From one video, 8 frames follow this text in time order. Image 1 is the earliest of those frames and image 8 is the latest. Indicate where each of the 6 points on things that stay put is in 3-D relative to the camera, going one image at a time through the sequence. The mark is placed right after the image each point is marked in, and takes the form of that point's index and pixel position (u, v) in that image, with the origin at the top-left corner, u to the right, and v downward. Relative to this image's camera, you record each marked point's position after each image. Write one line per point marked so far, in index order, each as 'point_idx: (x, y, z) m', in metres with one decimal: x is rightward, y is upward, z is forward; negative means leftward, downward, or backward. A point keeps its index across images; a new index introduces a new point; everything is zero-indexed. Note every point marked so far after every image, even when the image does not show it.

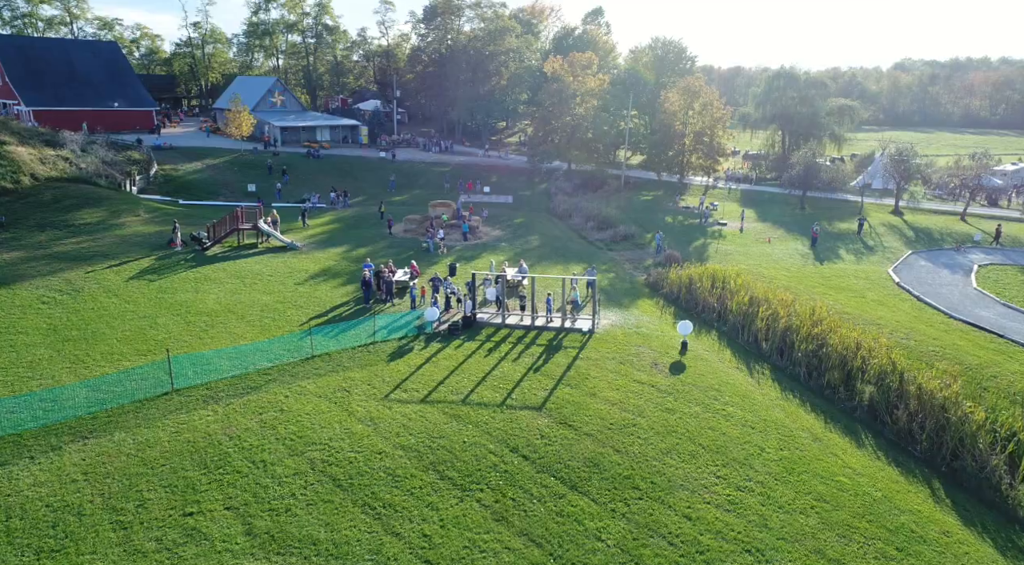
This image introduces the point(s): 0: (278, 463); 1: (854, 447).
0: (-5.5, -4.3, +15.2) m
1: (+9.1, -4.4, +17.4) m
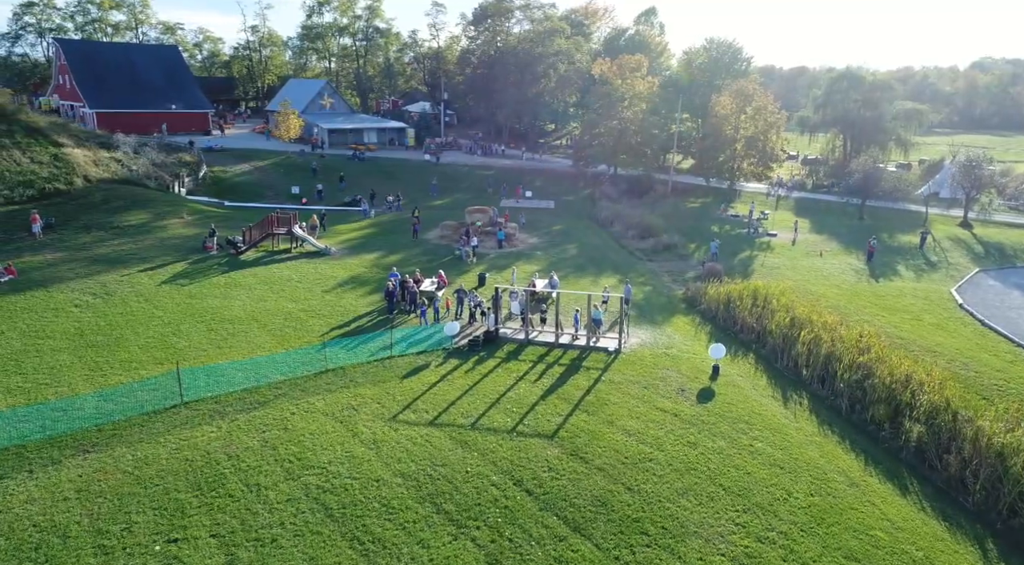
0: (-5.4, -4.7, +14.7) m
1: (+9.3, -5.2, +15.7) m
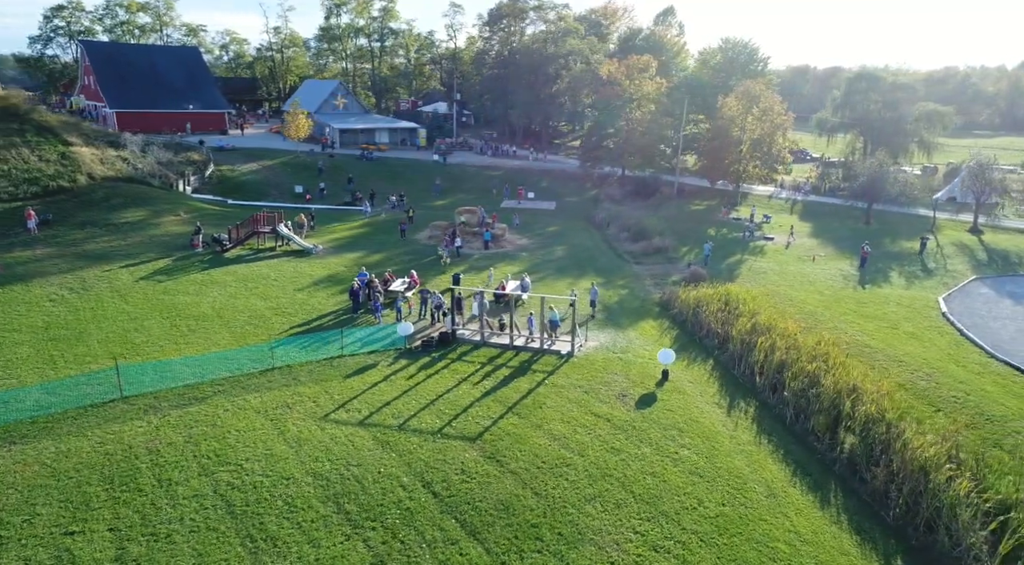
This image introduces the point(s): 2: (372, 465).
0: (-7.6, -4.7, +14.9) m
1: (+7.1, -5.3, +15.3) m
2: (-3.5, -4.5, +16.0) m
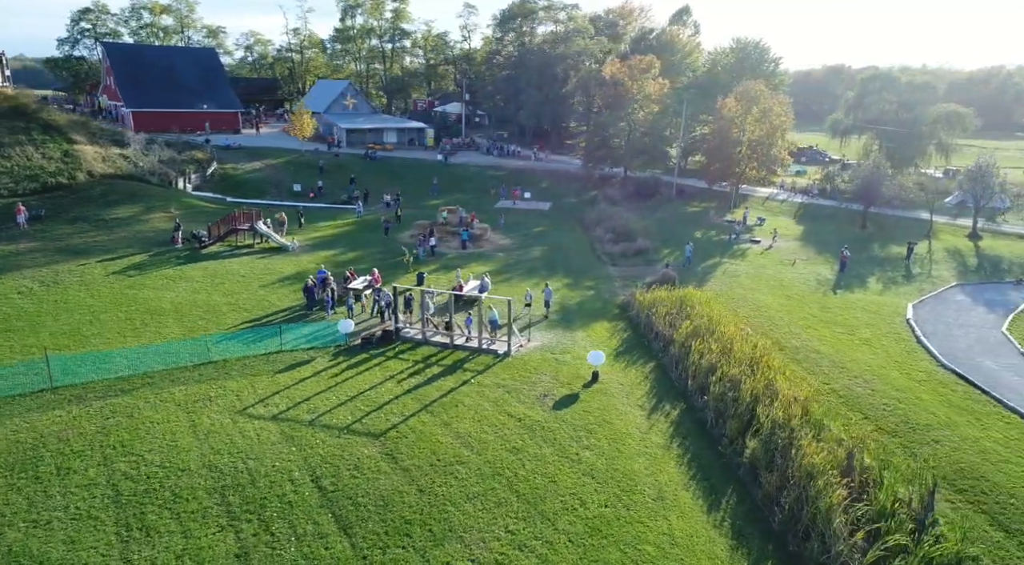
0: (-10.3, -4.5, +15.4) m
1: (+4.4, -5.4, +15.2) m
2: (-6.1, -4.5, +16.3) m
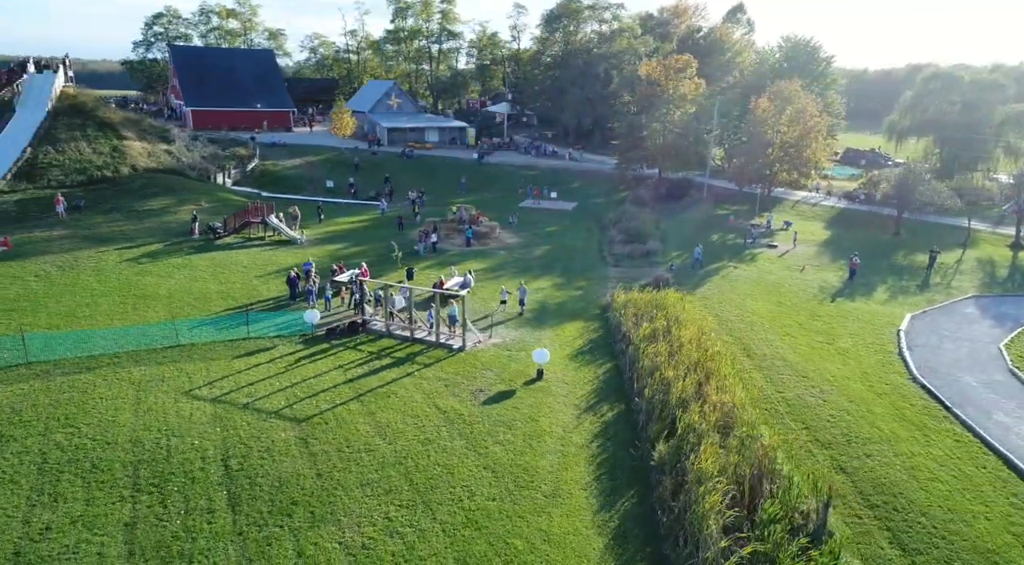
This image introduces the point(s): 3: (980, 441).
0: (-12.8, -4.1, +16.7) m
1: (+1.8, -5.4, +15.1) m
2: (-8.5, -4.1, +17.3) m
3: (+13.0, -4.4, +17.8) m
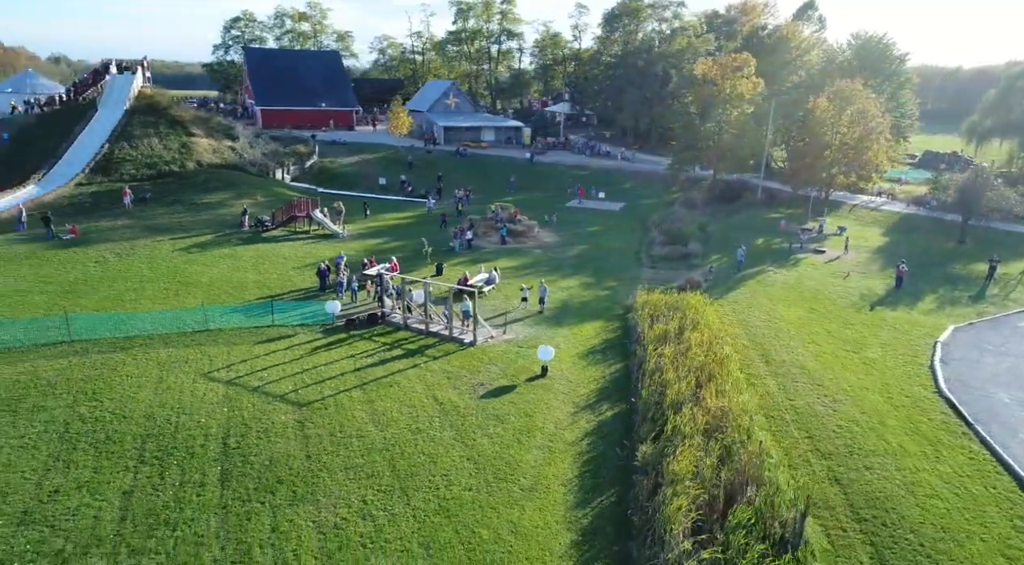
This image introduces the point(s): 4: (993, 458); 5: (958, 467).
0: (-13.1, -3.6, +18.2) m
1: (+1.2, -5.3, +15.1) m
2: (-8.8, -3.8, +18.3) m
3: (+12.6, -4.6, +16.8) m
4: (+12.6, -4.6, +16.9) m
5: (+11.4, -4.7, +16.4) m
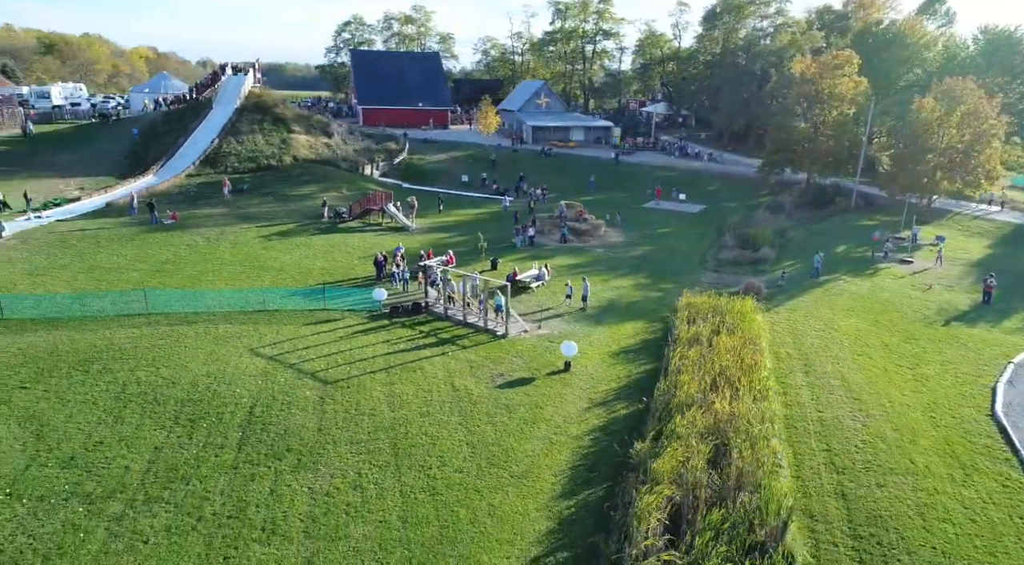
0: (-12.8, -2.8, +20.6) m
1: (+0.8, -5.1, +15.3) m
2: (-8.5, -3.2, +20.0) m
3: (+12.4, -5.0, +15.2) m
4: (+12.4, -5.0, +15.4) m
5: (+11.1, -5.0, +15.1) m
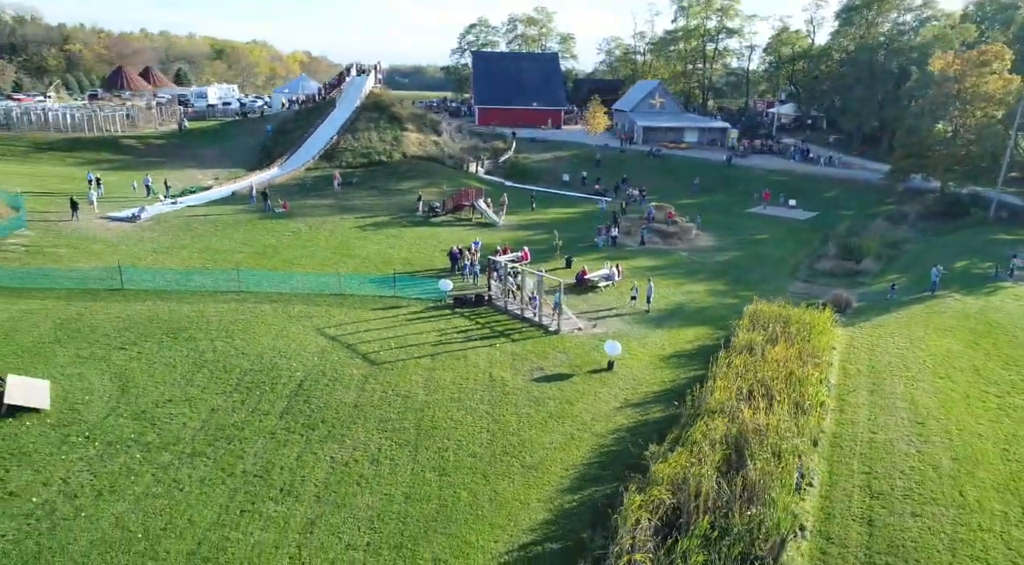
0: (-11.3, -2.0, +23.2) m
1: (+0.9, -5.0, +15.5) m
2: (-7.3, -2.6, +21.9) m
3: (+12.3, -5.5, +13.3) m
4: (+12.3, -5.4, +13.4) m
5: (+11.0, -5.4, +13.4) m
